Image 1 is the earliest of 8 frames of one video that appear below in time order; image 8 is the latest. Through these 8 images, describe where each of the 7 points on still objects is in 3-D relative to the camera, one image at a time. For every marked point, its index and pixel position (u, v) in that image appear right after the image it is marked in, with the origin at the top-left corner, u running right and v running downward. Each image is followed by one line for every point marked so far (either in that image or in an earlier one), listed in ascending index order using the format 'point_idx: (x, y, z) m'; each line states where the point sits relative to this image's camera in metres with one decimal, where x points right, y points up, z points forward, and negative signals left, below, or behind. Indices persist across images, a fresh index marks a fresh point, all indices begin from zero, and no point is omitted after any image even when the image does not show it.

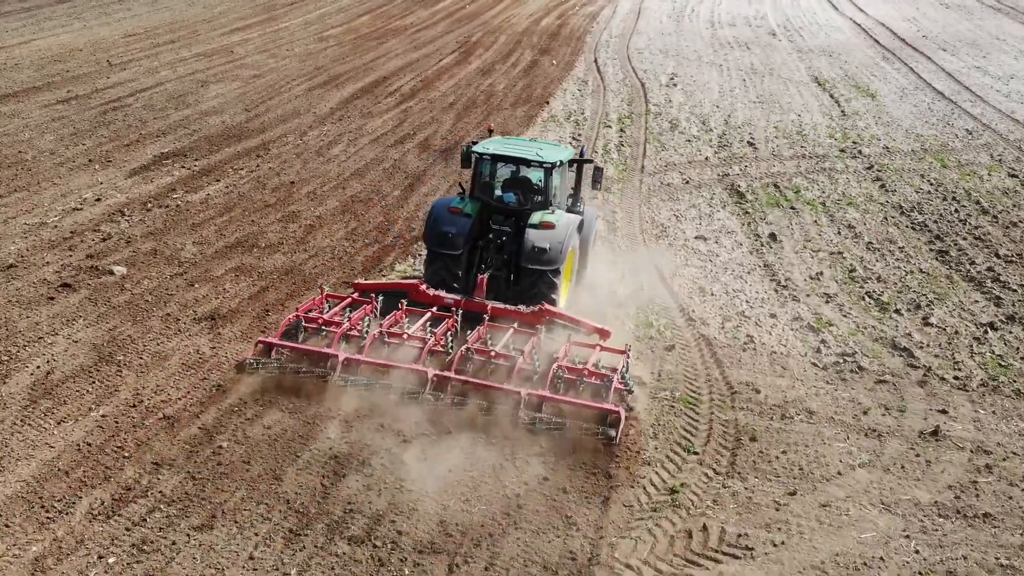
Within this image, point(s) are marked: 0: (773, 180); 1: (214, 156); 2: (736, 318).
0: (+6.0, +2.5, +14.3) m
1: (-6.5, +2.9, +13.8) m
2: (+3.2, -0.4, +9.0) m
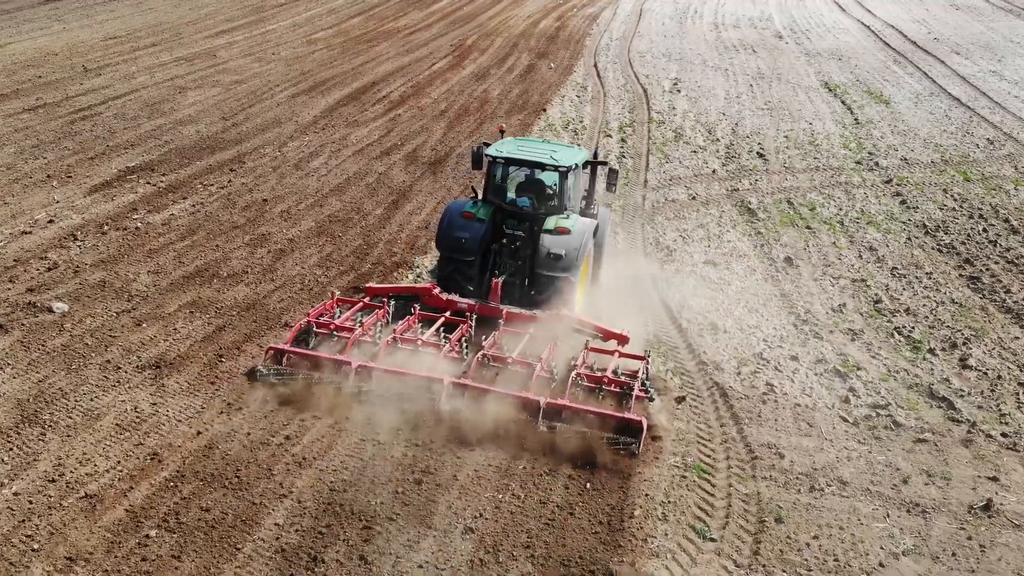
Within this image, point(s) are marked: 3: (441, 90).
0: (+5.8, +2.0, +13.3) m
1: (-6.7, +2.4, +12.8) m
2: (+3.0, -0.9, +8.0) m
3: (-2.1, +6.0, +18.9) m
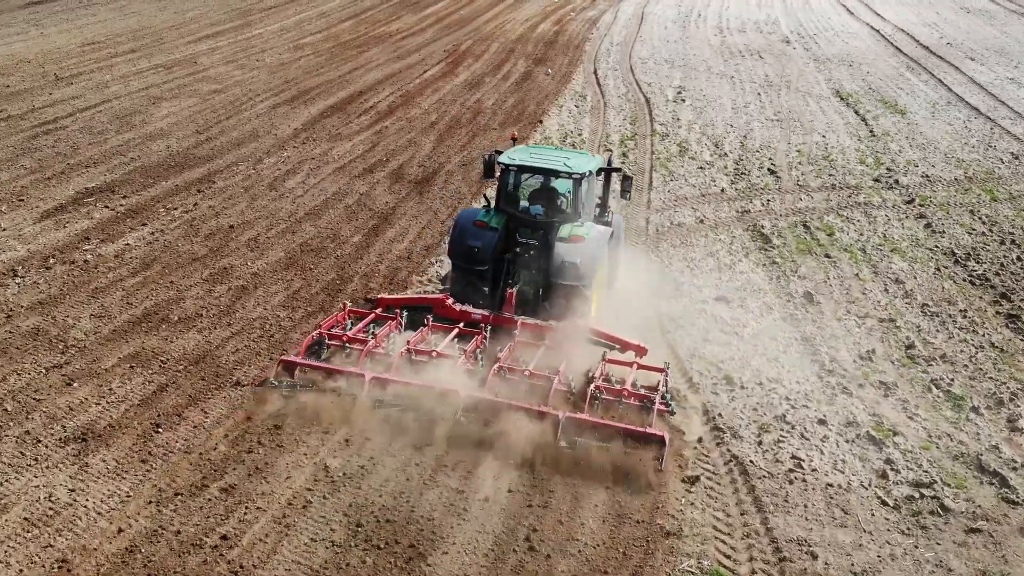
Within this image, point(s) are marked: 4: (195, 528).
0: (+5.7, +1.4, +12.3) m
1: (-6.8, +1.8, +11.8) m
2: (+2.9, -1.5, +7.0) m
3: (-2.3, +5.4, +17.9) m
4: (-2.7, -2.0, +5.4) m
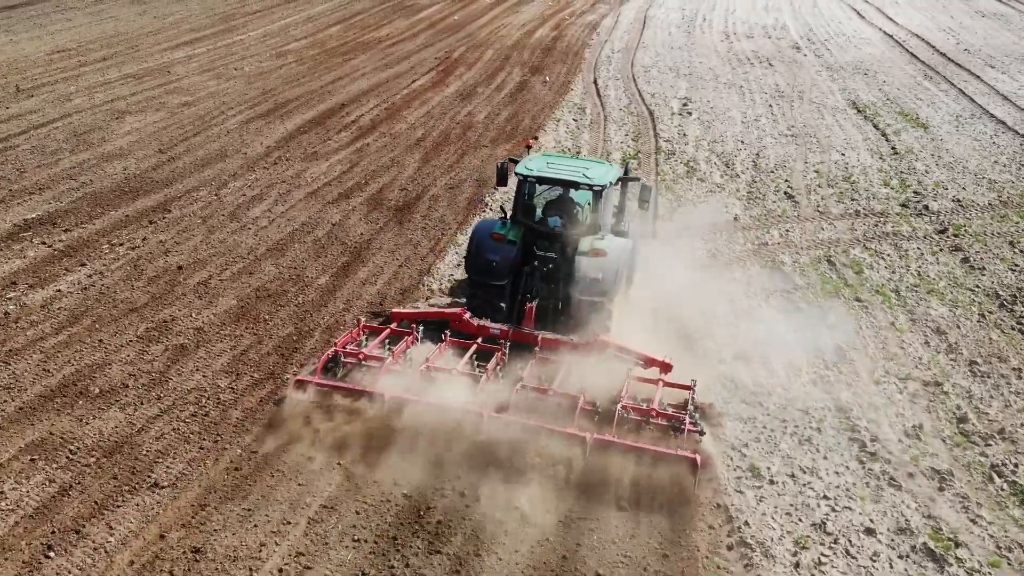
0: (+5.5, +0.6, +11.0) m
1: (-7.0, +1.1, +10.5) m
2: (+2.7, -2.3, +5.7) m
3: (-2.4, +4.6, +16.7) m
4: (-2.9, -2.8, +4.1) m
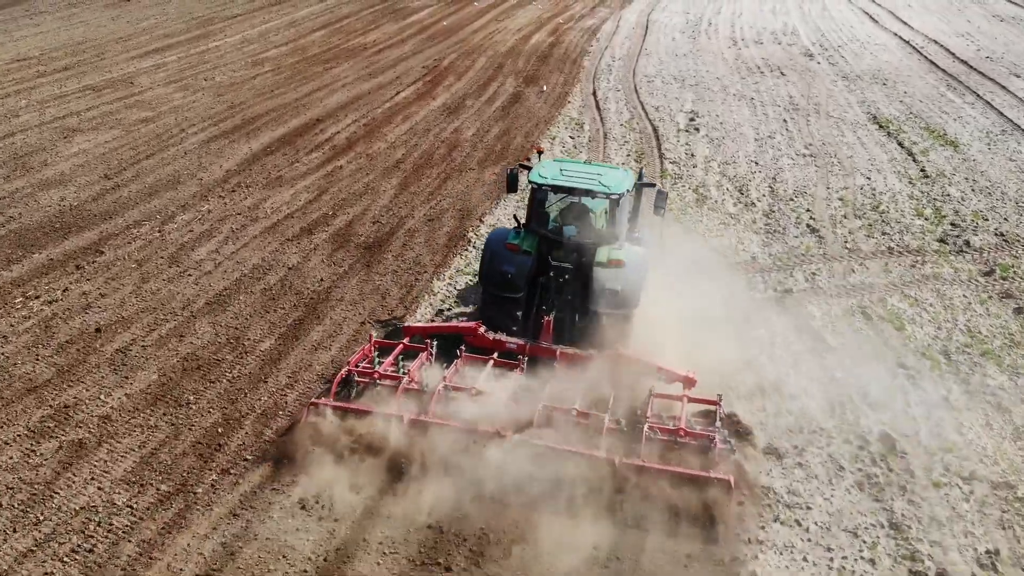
0: (+5.2, -0.2, +9.6) m
1: (-7.2, +0.3, +9.1) m
2: (+2.5, -3.1, +4.2) m
3: (-2.7, +3.8, +15.2) m
4: (-3.1, -3.6, +2.7) m
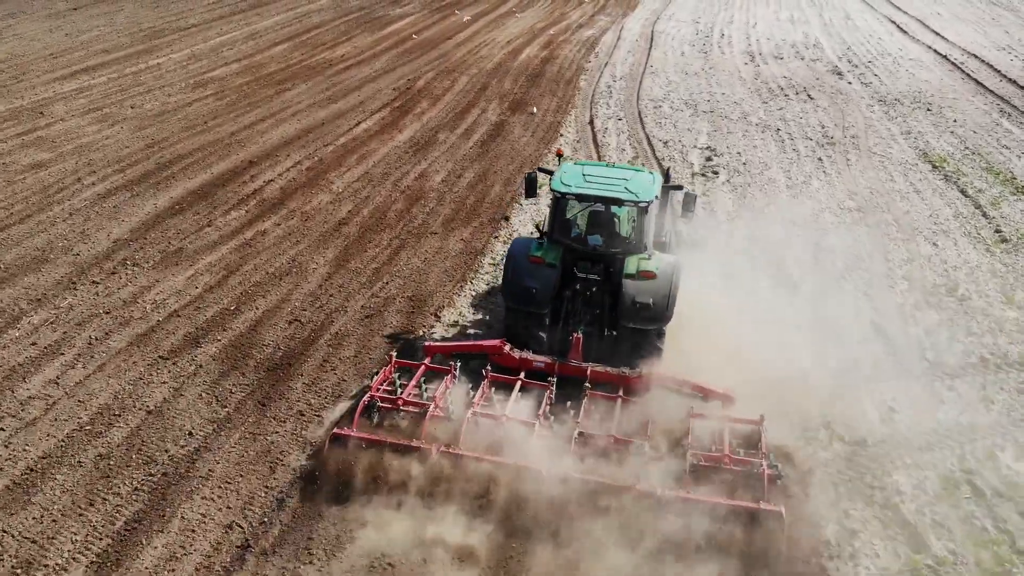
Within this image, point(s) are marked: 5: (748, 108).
0: (+4.8, -1.8, +6.8) m
1: (-7.7, -1.3, +6.3) m
2: (+2.0, -4.7, +1.5) m
3: (-3.1, +2.2, +12.4) m
4: (-3.6, -5.2, -0.1) m
5: (+6.2, +4.7, +16.5) m
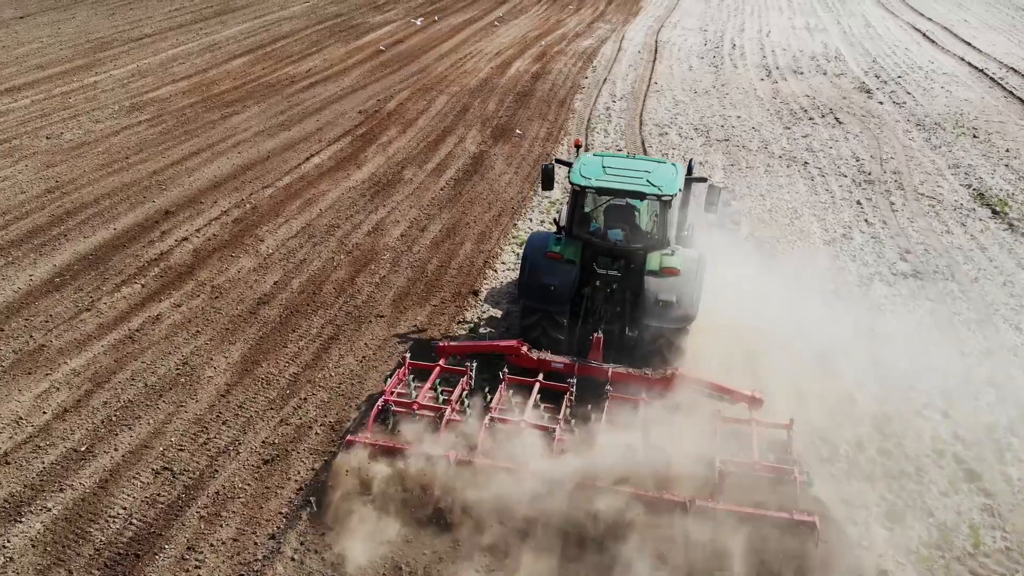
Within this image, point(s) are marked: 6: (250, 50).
0: (+4.3, -3.0, +4.5) m
1: (-8.1, -2.6, +4.1) m
2: (+1.5, -5.9, -0.8) m
3: (-3.5, +1.0, +10.2) m
4: (-4.1, -6.5, -2.3) m
5: (+5.8, +3.4, +14.2) m
6: (-8.1, +7.4, +19.7) m
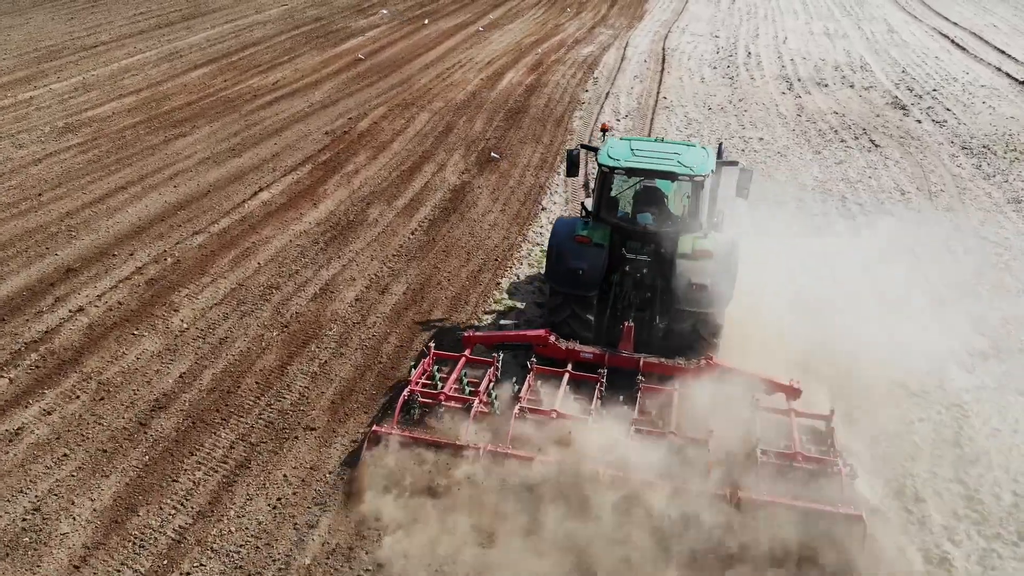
0: (+4.1, -4.0, +2.7) m
1: (-8.4, -3.5, +2.3) m
2: (+1.3, -6.9, -2.6) m
3: (-3.8, 0.0, +8.3) m
4: (-4.4, -7.4, -4.1) m
5: (+5.5, +2.4, +12.3) m
6: (-8.3, +6.5, +17.8) m
